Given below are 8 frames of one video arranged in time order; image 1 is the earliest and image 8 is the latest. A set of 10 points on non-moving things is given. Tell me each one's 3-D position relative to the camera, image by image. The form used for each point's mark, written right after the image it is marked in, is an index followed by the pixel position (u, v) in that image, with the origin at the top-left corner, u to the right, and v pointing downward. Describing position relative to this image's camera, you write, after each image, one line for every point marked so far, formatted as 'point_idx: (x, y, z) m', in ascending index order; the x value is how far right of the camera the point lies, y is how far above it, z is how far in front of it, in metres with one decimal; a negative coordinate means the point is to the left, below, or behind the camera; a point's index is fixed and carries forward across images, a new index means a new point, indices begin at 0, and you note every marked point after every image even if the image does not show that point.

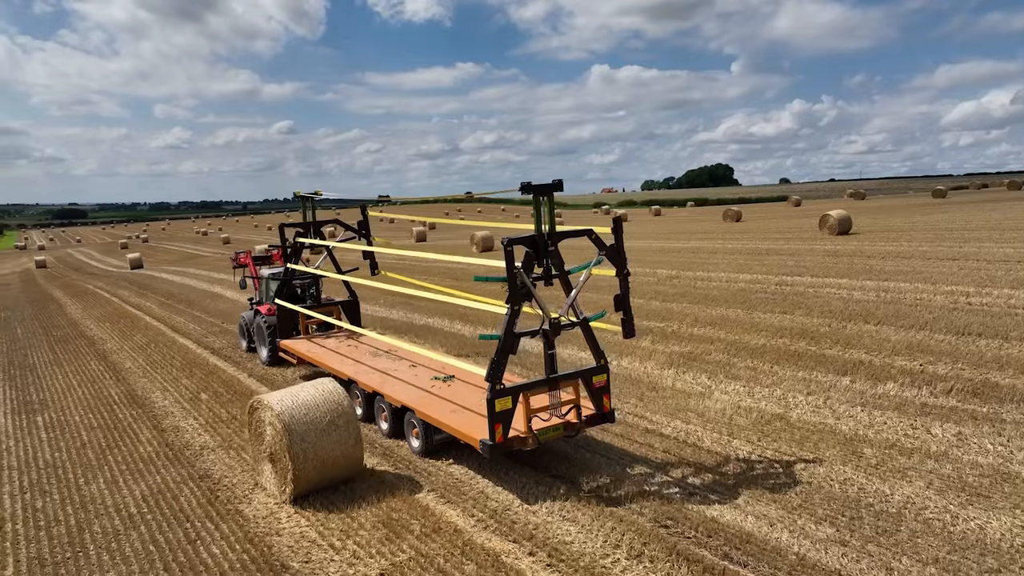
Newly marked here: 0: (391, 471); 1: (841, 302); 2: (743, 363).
0: (-1.0, -1.5, +6.4) m
1: (+5.2, -0.2, +11.9) m
2: (+2.7, -0.9, +8.9) m
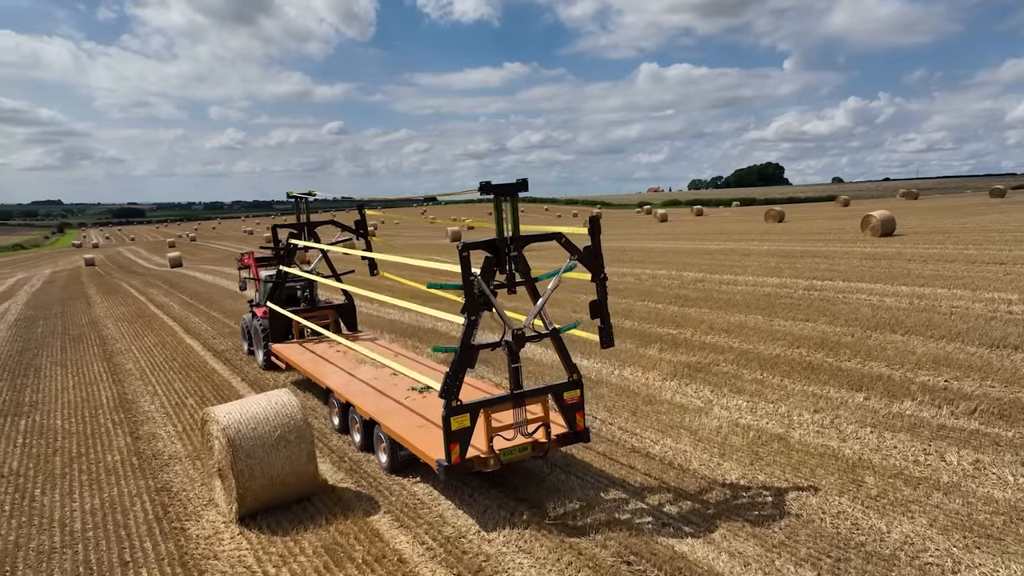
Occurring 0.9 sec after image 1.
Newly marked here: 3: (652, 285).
0: (-1.3, -1.6, +6.0) m
1: (+5.3, -0.3, +11.2) m
2: (+2.6, -1.0, +8.3) m
3: (+2.9, +0.1, +15.7) m
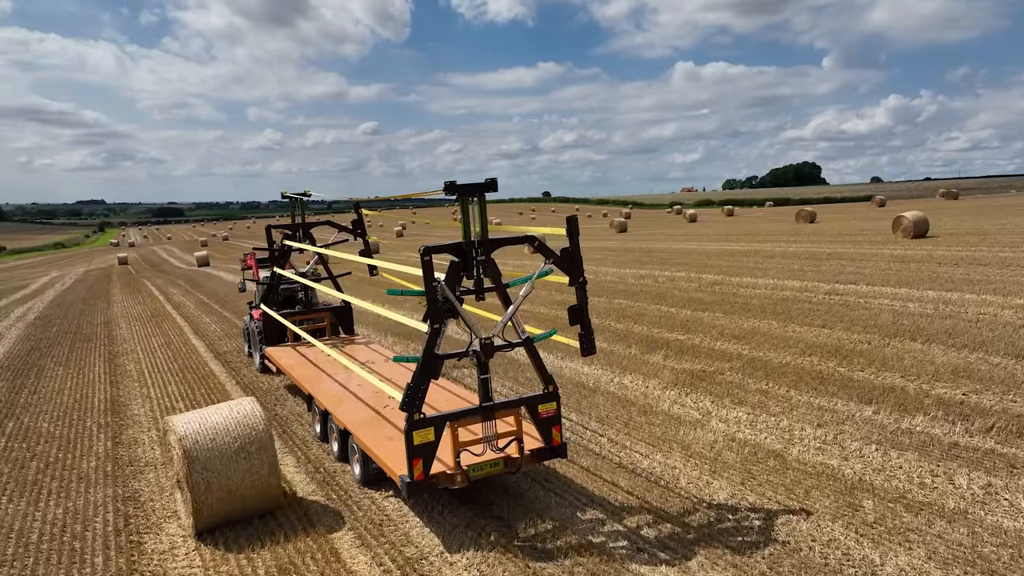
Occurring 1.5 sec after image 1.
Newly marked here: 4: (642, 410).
0: (-1.4, -1.6, +5.7) m
1: (+5.3, -0.4, +10.6) m
2: (+2.5, -1.0, +7.9) m
3: (+3.1, 0.0, +15.3) m
4: (+1.3, -1.2, +7.4) m
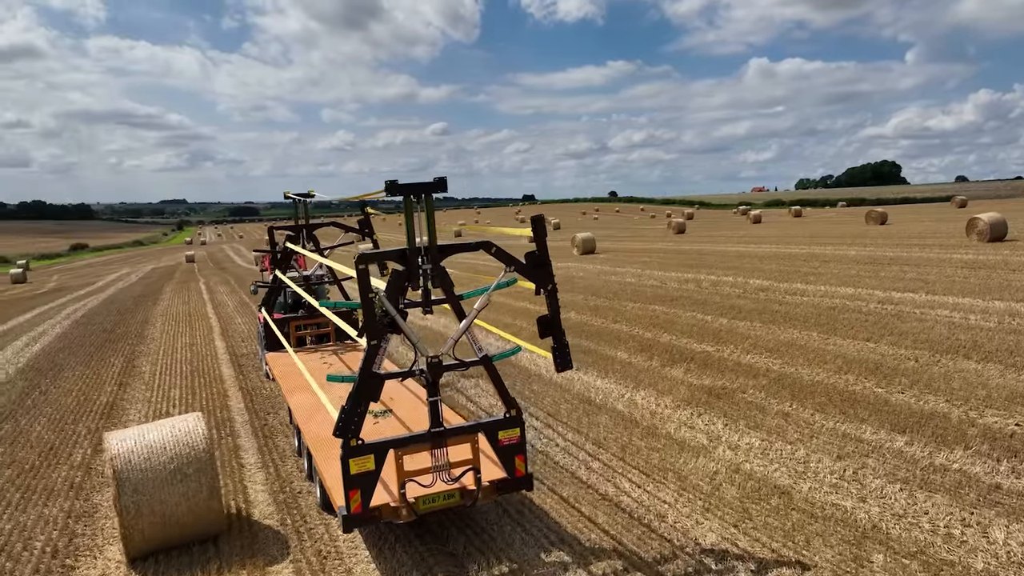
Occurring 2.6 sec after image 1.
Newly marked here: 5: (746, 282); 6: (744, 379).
0: (-1.7, -1.7, +5.3) m
1: (+5.5, -0.5, +9.6) m
2: (+2.5, -1.1, +7.1) m
3: (+3.7, -0.1, +14.4) m
4: (+1.2, -1.3, +6.8) m
5: (+4.8, +0.1, +15.5) m
6: (+2.5, -1.0, +8.2) m
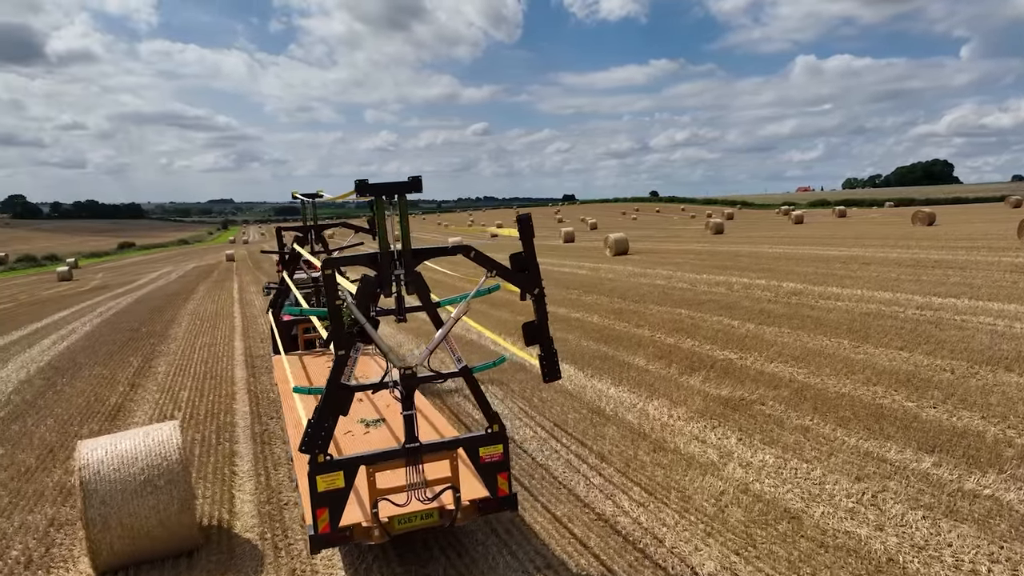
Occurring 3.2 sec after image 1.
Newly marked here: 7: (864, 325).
0: (-1.7, -1.7, +5.1) m
1: (+5.6, -0.6, +9.0) m
2: (+2.5, -1.2, +6.7) m
3: (+4.1, -0.2, +13.9) m
4: (+1.2, -1.3, +6.4) m
5: (+5.2, +0.1, +15.0) m
6: (+2.6, -1.0, +7.7) m
7: (+4.8, -0.5, +10.5) m
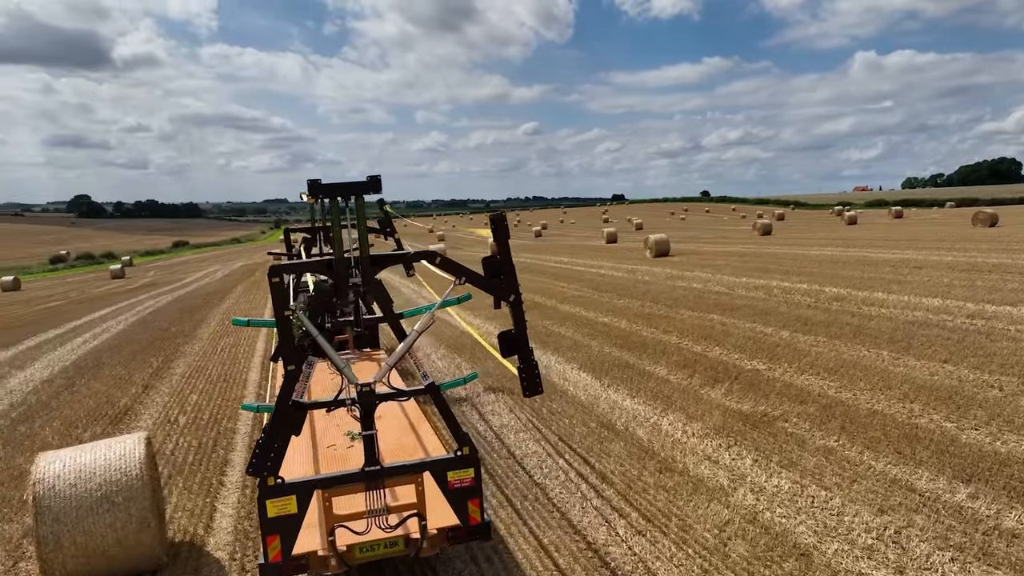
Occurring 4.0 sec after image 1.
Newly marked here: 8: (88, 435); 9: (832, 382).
0: (-1.8, -1.7, +4.8) m
1: (+5.8, -0.7, +8.3) m
2: (+2.5, -1.2, +6.2) m
3: (+4.6, -0.3, +13.3) m
4: (+1.2, -1.4, +5.9) m
5: (+5.8, 0.0, +14.2) m
6: (+2.6, -1.1, +7.2) m
7: (+5.1, -0.6, +9.8) m
8: (-4.3, -1.5, +7.8) m
9: (+3.3, -1.0, +7.9) m
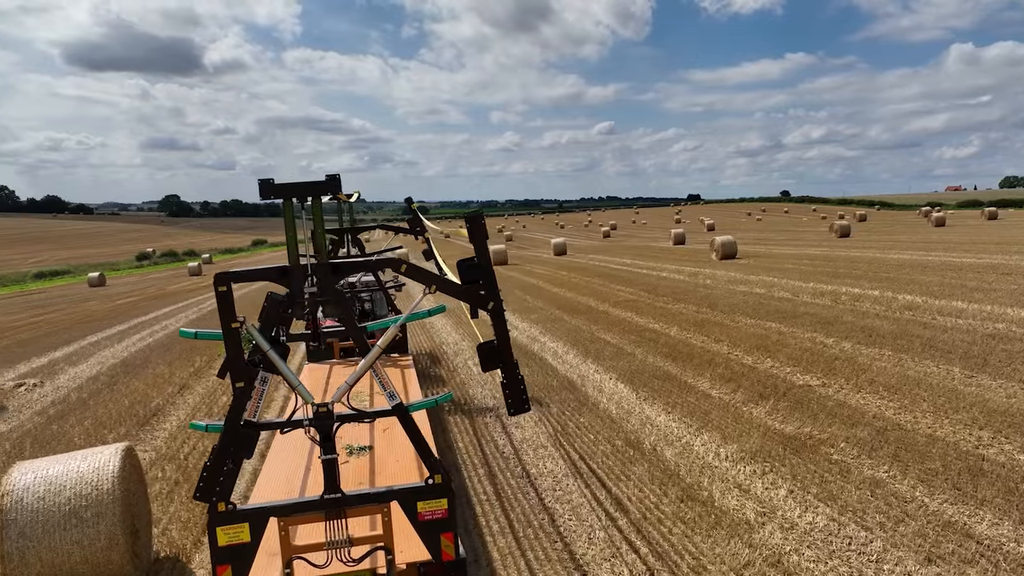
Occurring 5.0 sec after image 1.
0: (-1.9, -1.8, +4.6) m
1: (+6.0, -0.8, +7.3) m
2: (+2.6, -1.3, +5.5) m
3: (+5.3, -0.4, +12.4) m
4: (+1.2, -1.5, +5.4) m
5: (+6.6, -0.2, +13.2) m
6: (+2.8, -1.2, +6.5) m
7: (+5.5, -0.7, +8.9) m
8: (-4.1, -1.5, +7.8) m
9: (+3.6, -1.1, +7.2) m
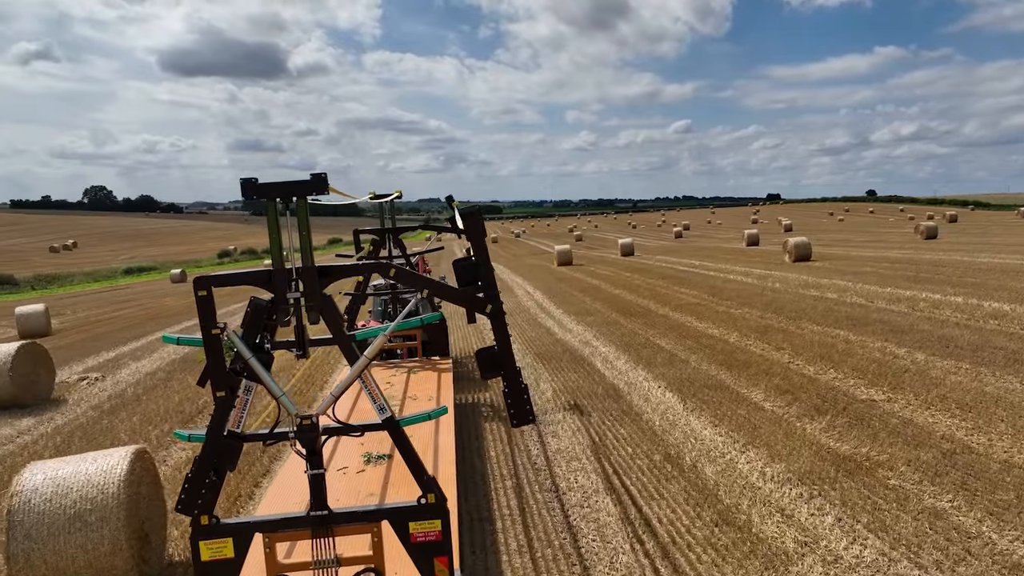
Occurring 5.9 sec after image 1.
0: (-1.8, -1.8, +4.5) m
1: (+6.4, -0.9, +6.4) m
2: (+2.7, -1.4, +5.0) m
3: (+6.1, -0.5, +11.5) m
4: (+1.4, -1.5, +5.0) m
5: (+7.5, -0.3, +12.3) m
6: (+3.0, -1.3, +6.0) m
7: (+5.9, -0.8, +8.0) m
8: (-3.7, -1.5, +7.9) m
9: (+3.9, -1.1, +6.5) m
